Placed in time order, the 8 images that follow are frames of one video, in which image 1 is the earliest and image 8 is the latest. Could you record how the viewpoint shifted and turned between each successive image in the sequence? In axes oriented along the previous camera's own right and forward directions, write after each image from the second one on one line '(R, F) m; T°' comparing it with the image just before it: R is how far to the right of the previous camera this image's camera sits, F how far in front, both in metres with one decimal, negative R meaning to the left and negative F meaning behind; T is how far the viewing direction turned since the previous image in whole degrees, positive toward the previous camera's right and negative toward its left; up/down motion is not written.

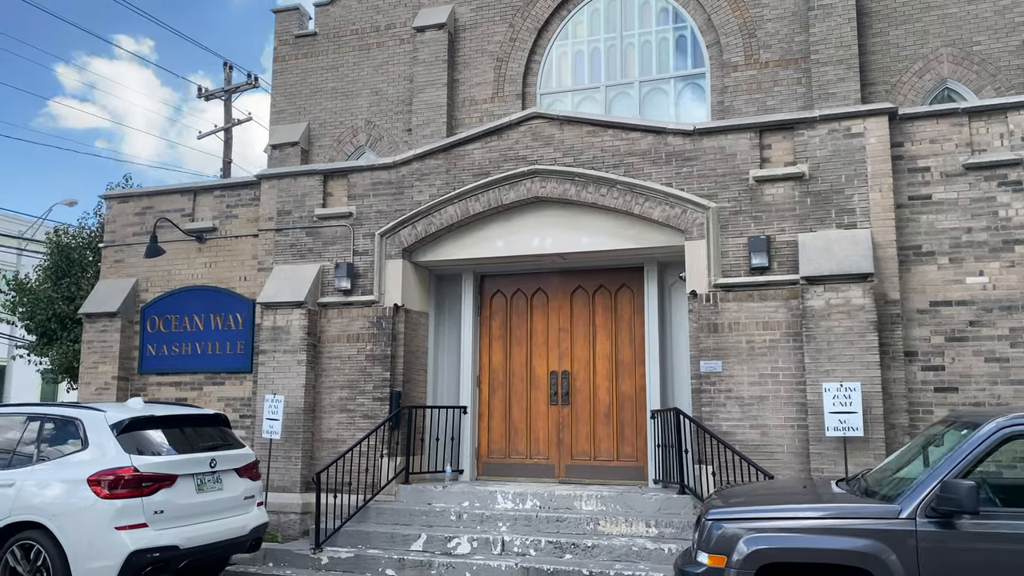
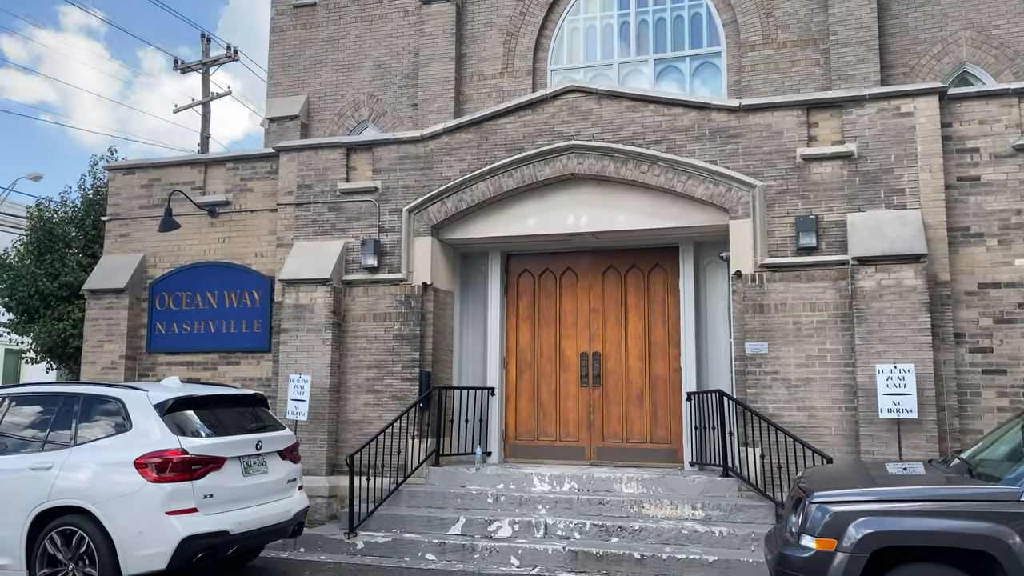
(-0.9, +0.3) m; +3°
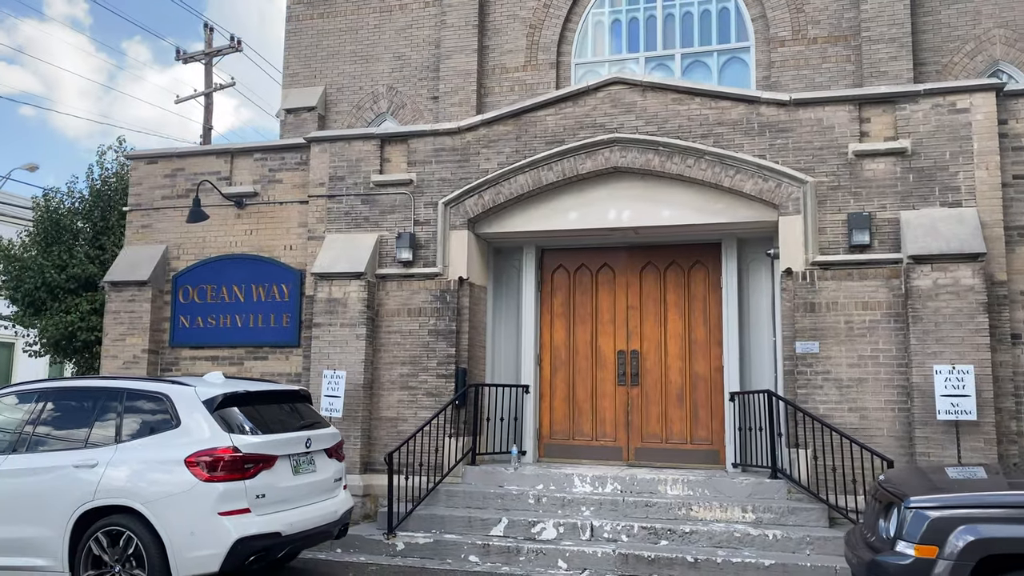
(-0.6, +0.2) m; +1°
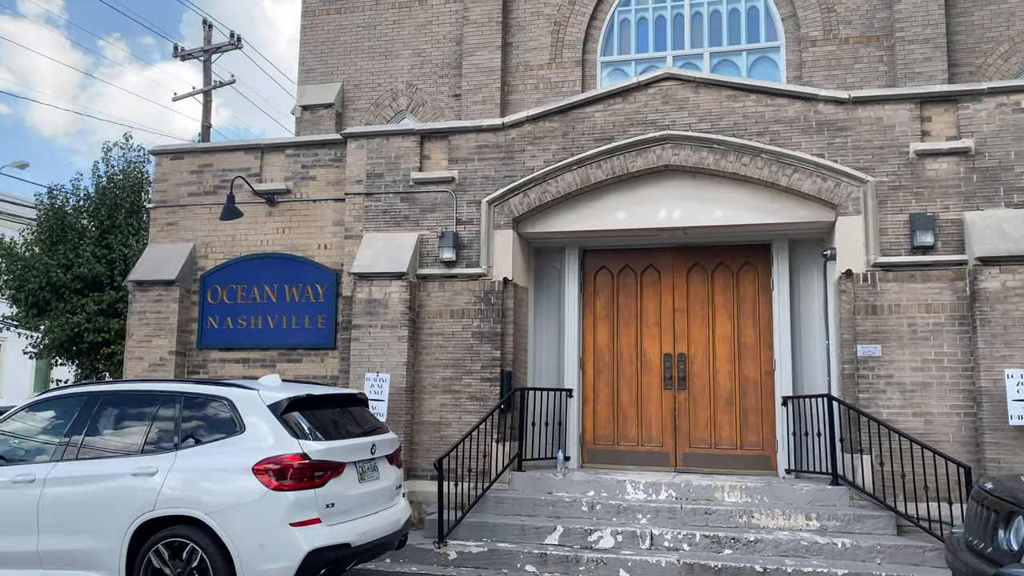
(-0.8, +0.3) m; +1°
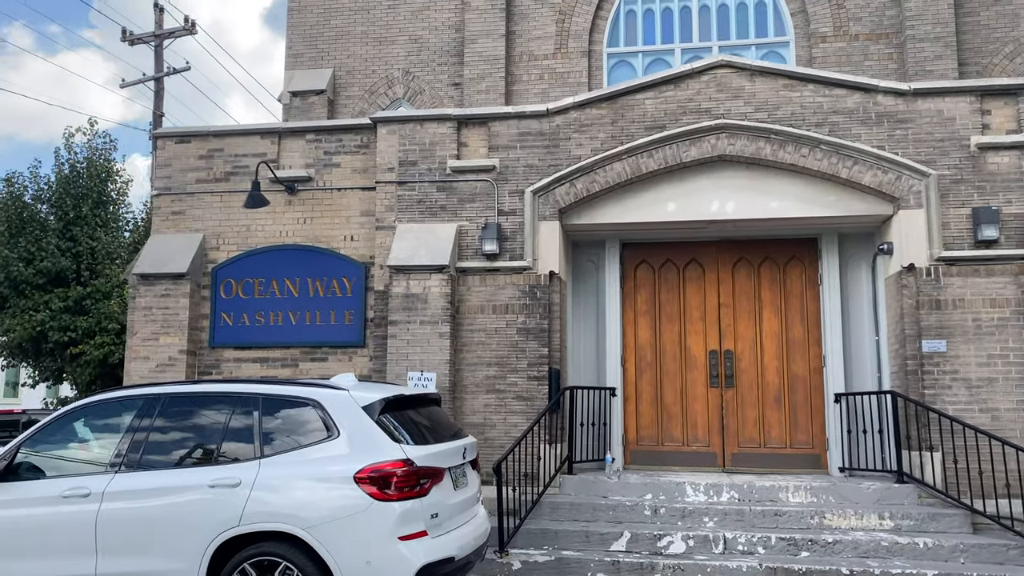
(-1.3, +0.5) m; +5°
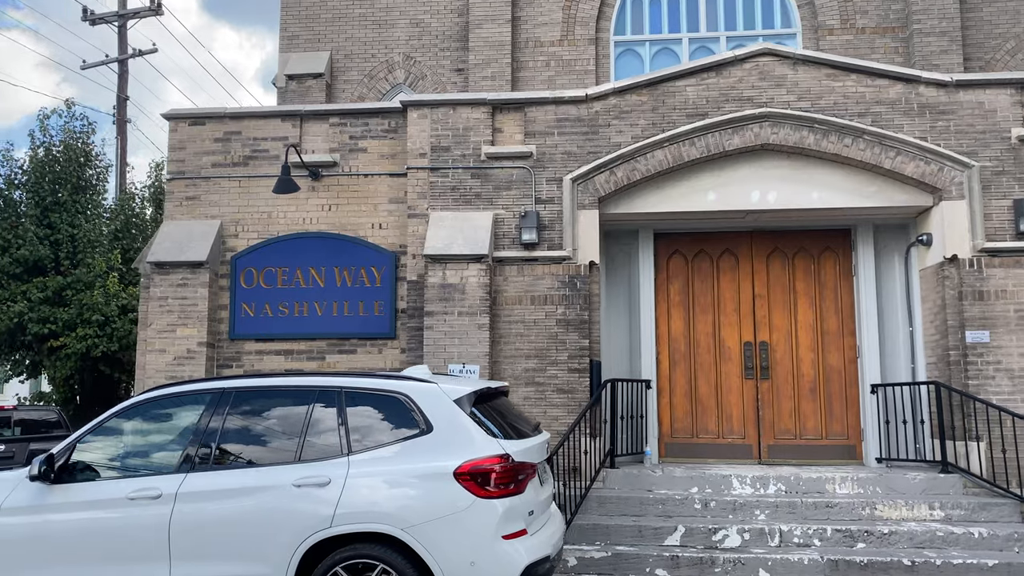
(-1.0, +0.3) m; +4°
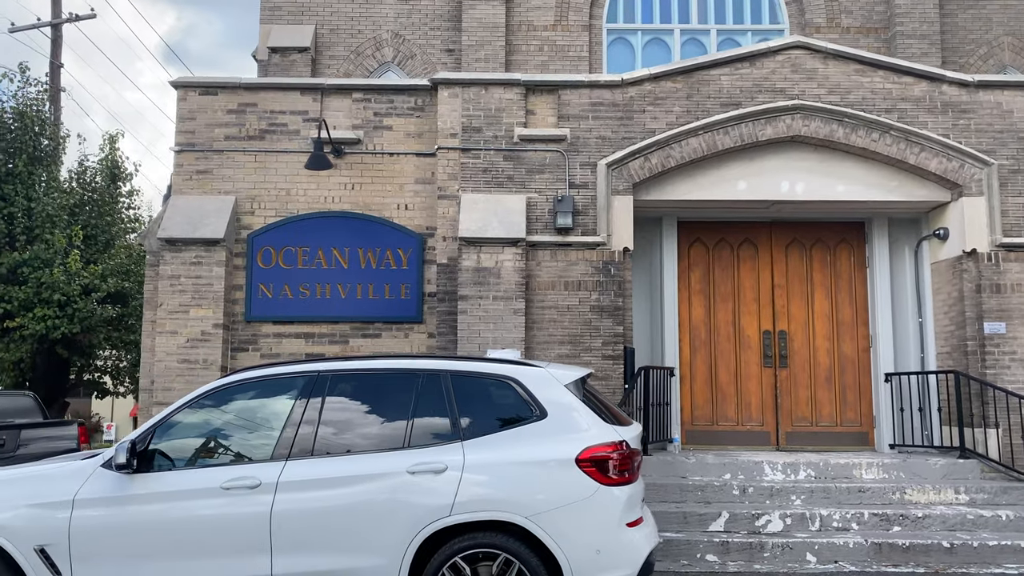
(-1.3, +0.2) m; +6°
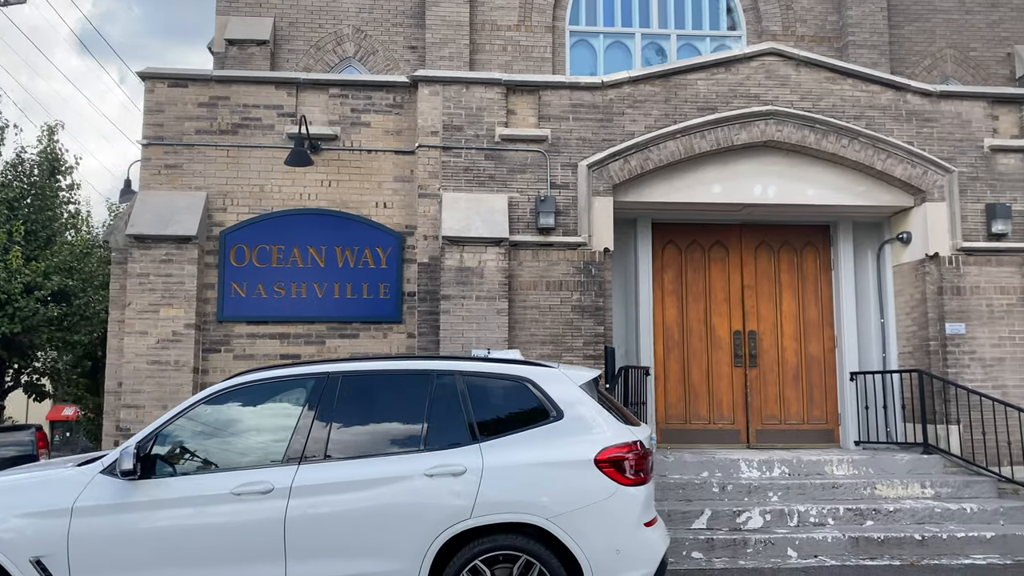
(-0.5, +0.1) m; +5°
